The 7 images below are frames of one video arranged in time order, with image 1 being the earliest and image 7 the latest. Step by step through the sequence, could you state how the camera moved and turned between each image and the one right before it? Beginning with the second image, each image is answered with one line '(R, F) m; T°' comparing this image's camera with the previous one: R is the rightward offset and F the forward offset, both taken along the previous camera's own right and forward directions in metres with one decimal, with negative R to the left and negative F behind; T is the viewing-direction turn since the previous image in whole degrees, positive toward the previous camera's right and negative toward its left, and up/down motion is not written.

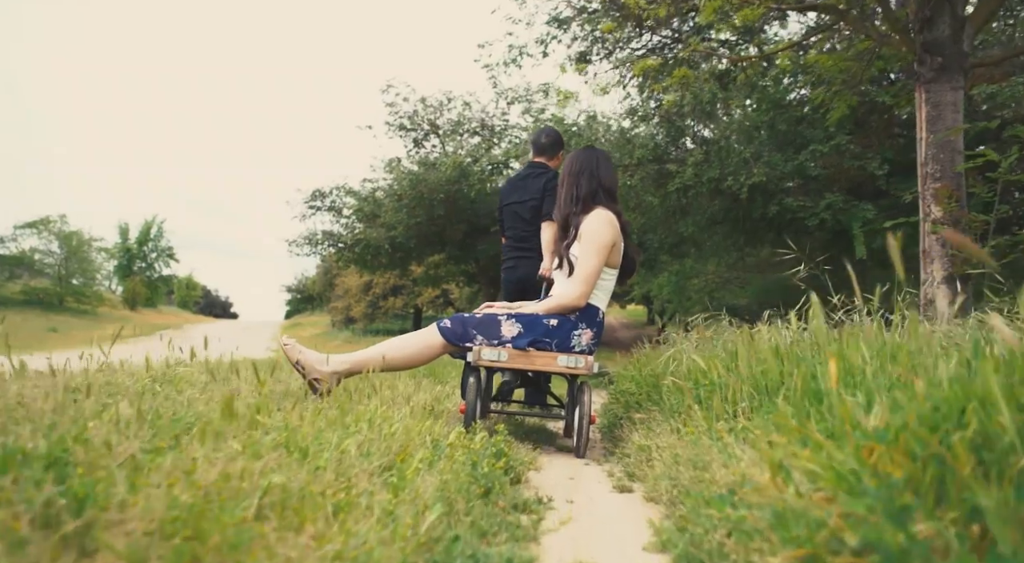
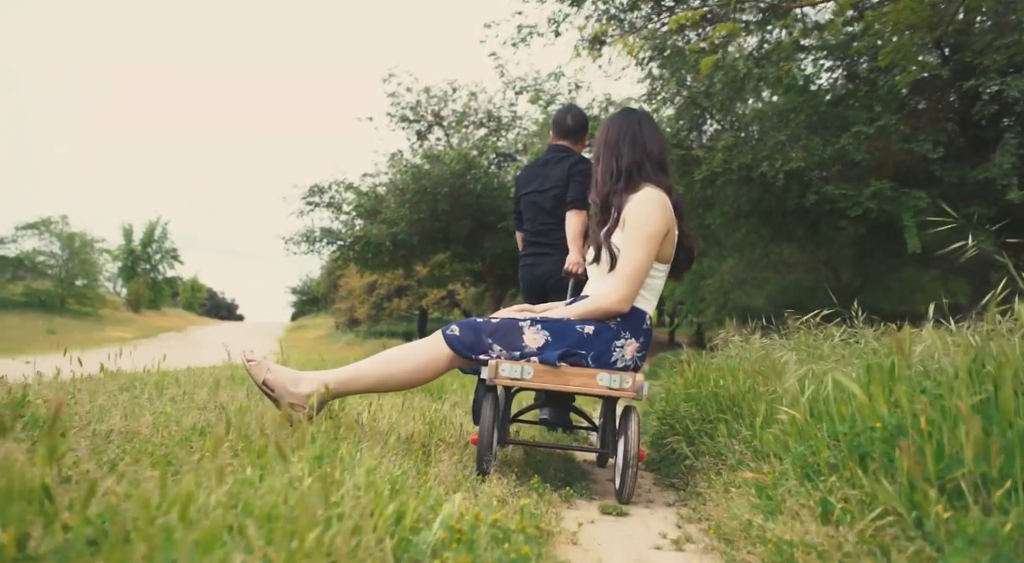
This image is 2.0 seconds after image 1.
(0.0, +1.0) m; -1°
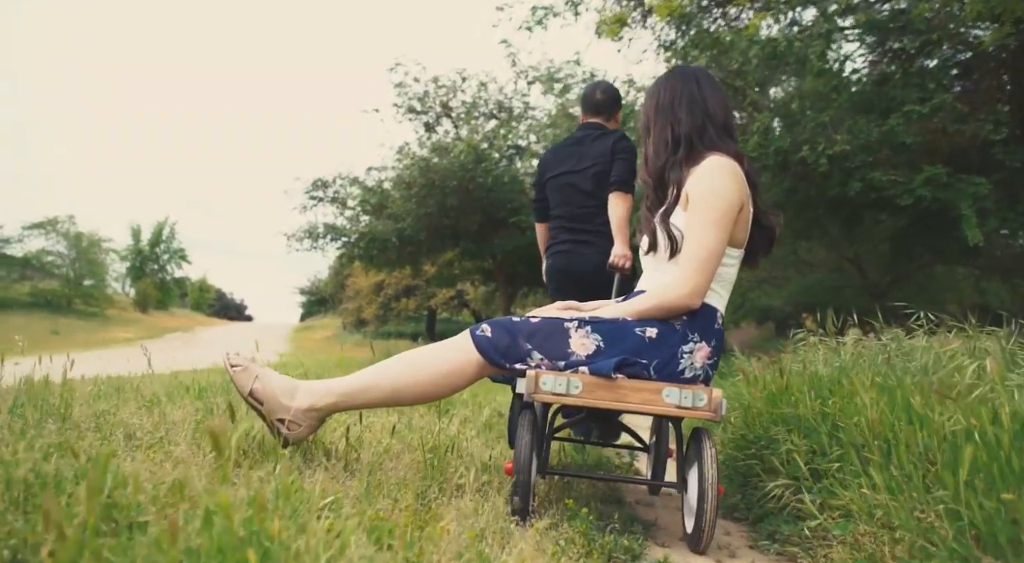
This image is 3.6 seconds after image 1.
(-0.1, +0.8) m; -1°
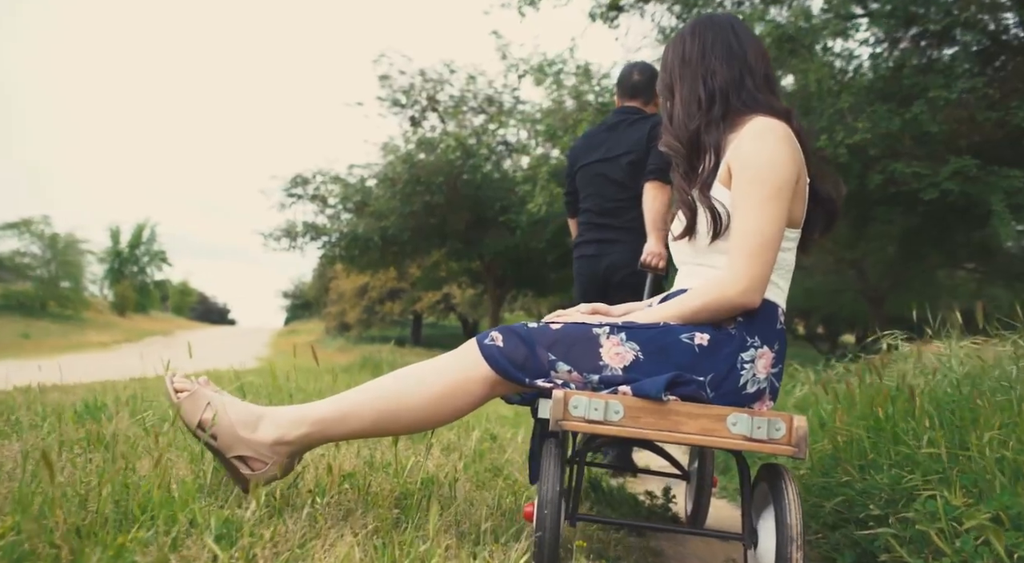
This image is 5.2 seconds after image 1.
(0.0, +0.8) m; +1°
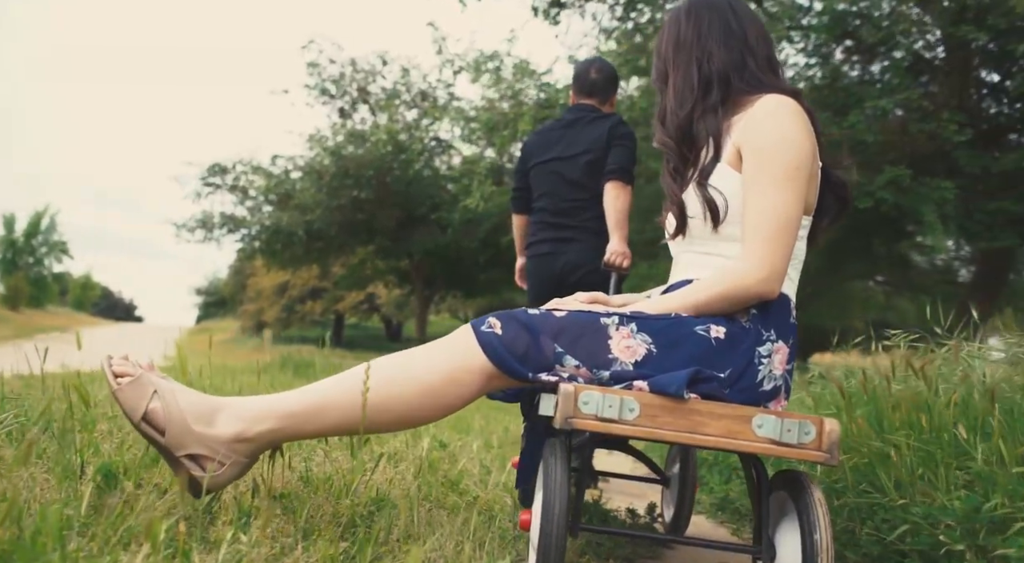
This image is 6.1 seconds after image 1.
(-0.1, +0.4) m; +6°
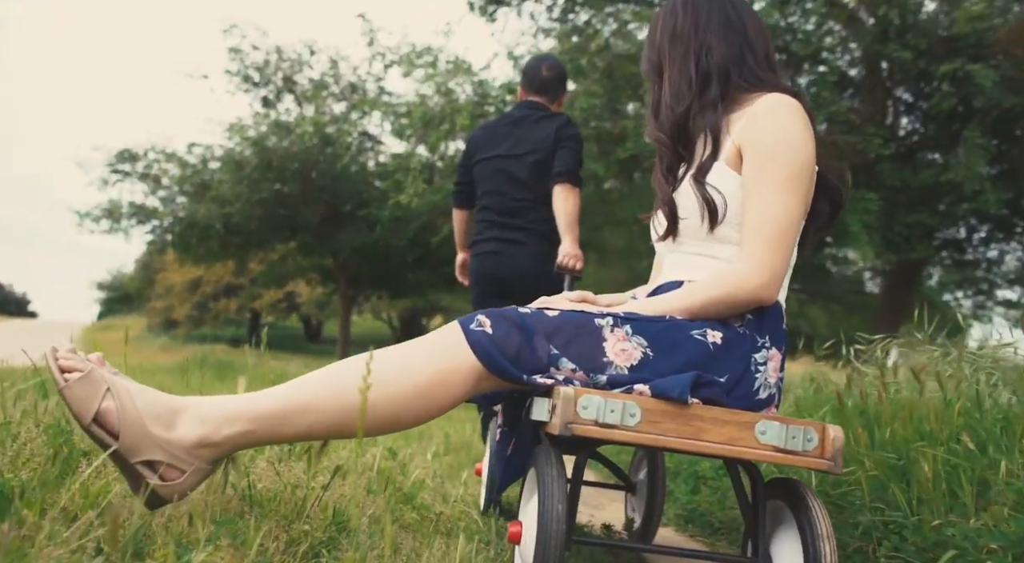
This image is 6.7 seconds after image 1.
(-0.1, +0.2) m; +6°
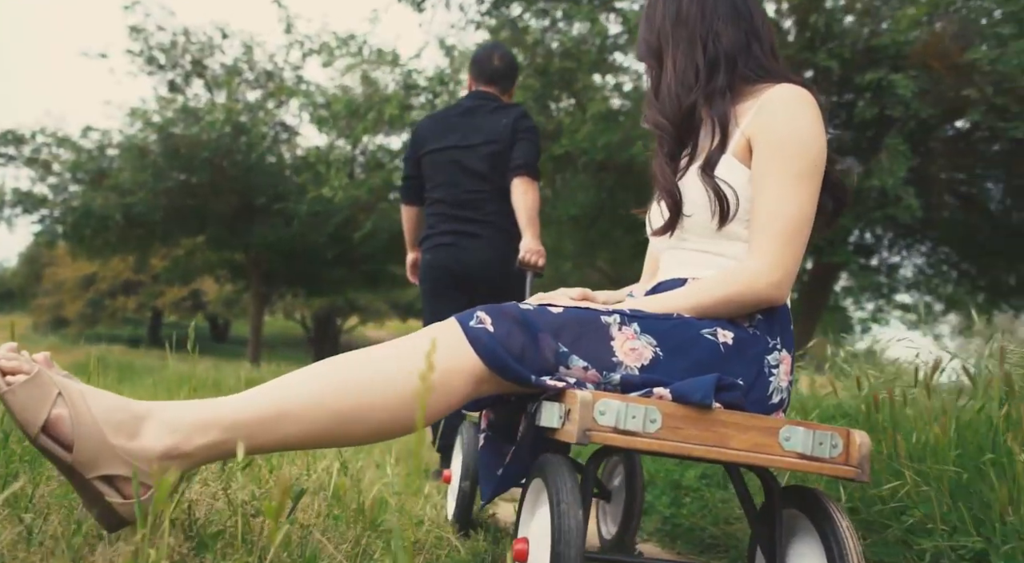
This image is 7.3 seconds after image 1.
(-0.2, +0.3) m; +7°
